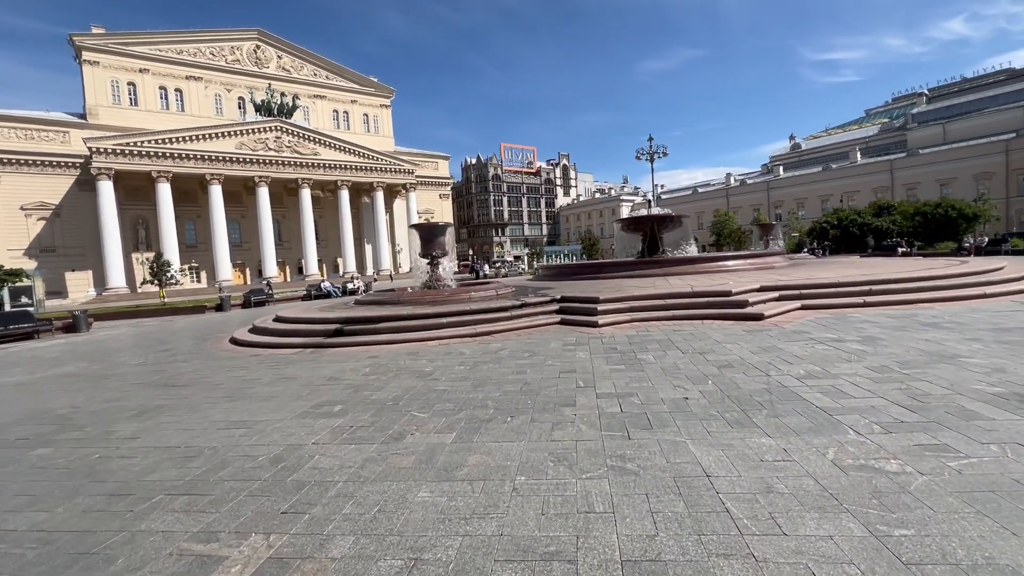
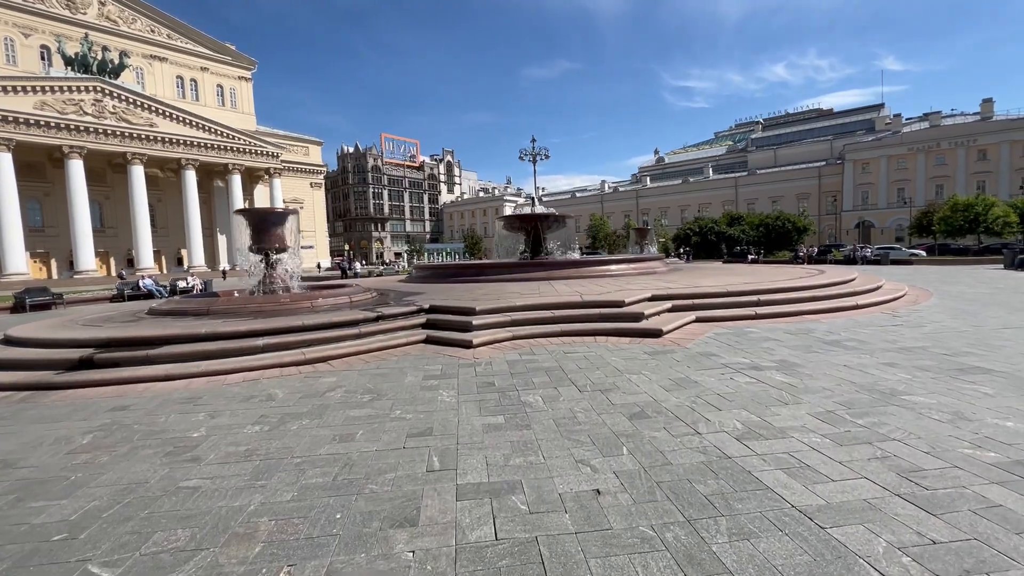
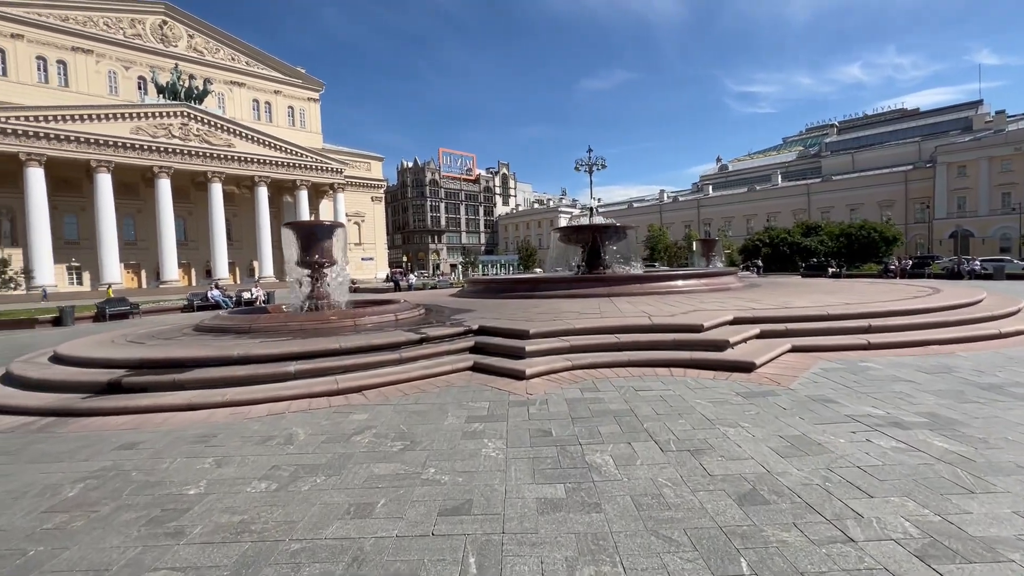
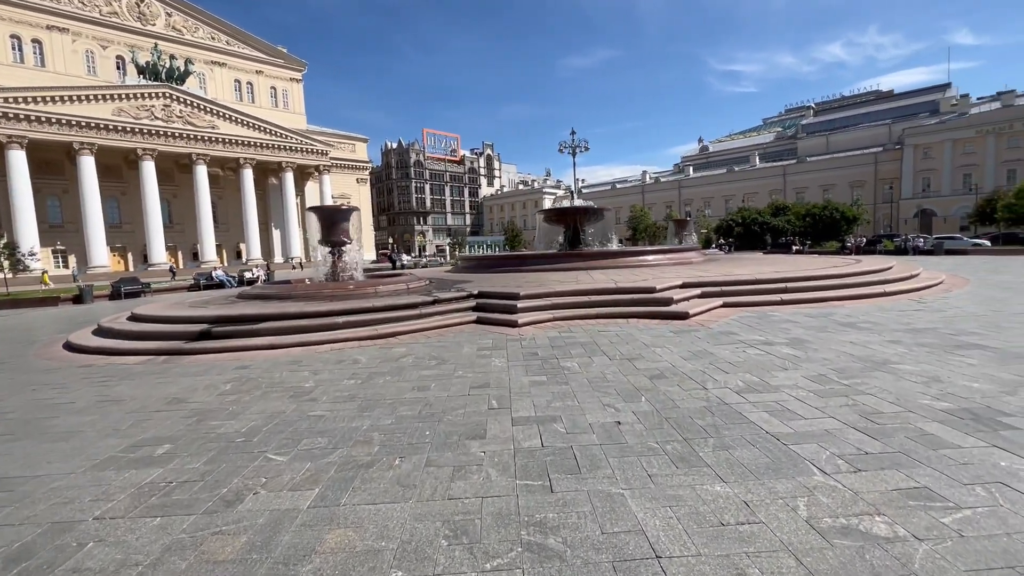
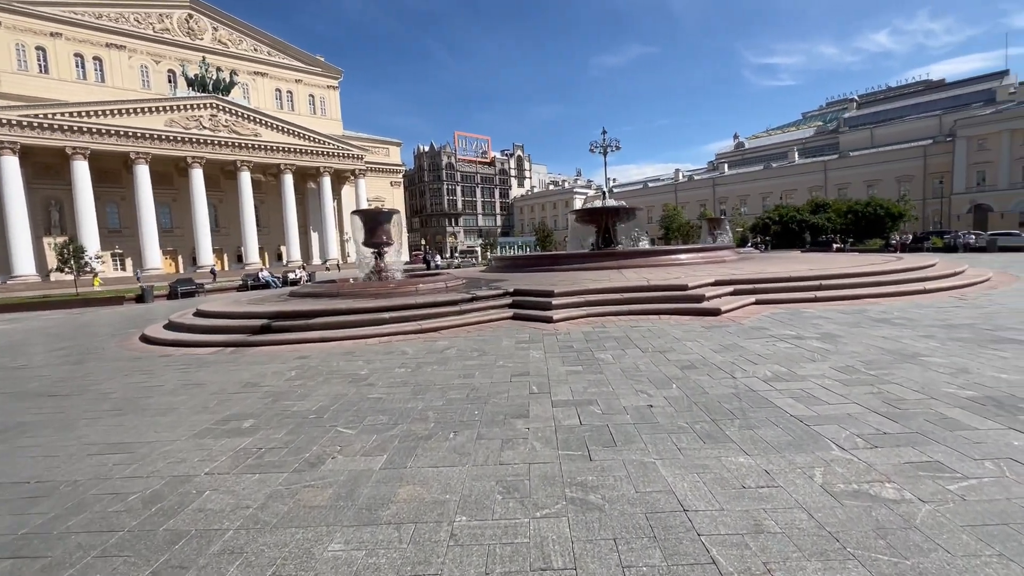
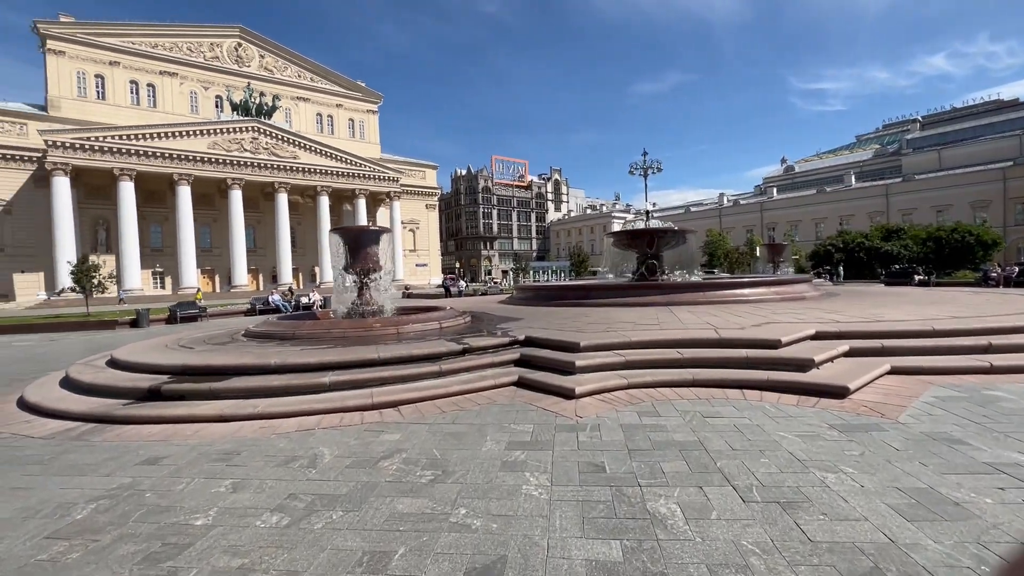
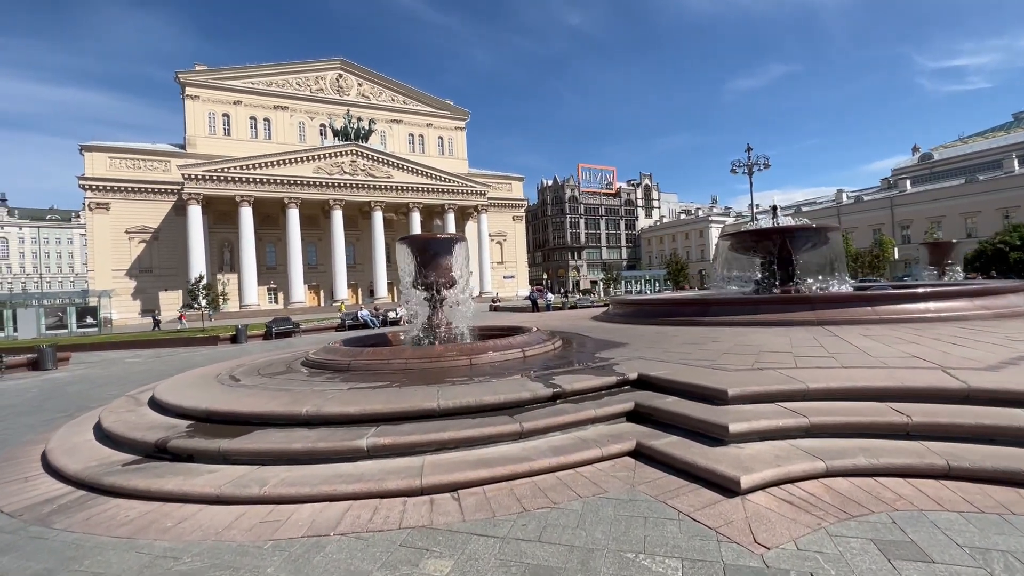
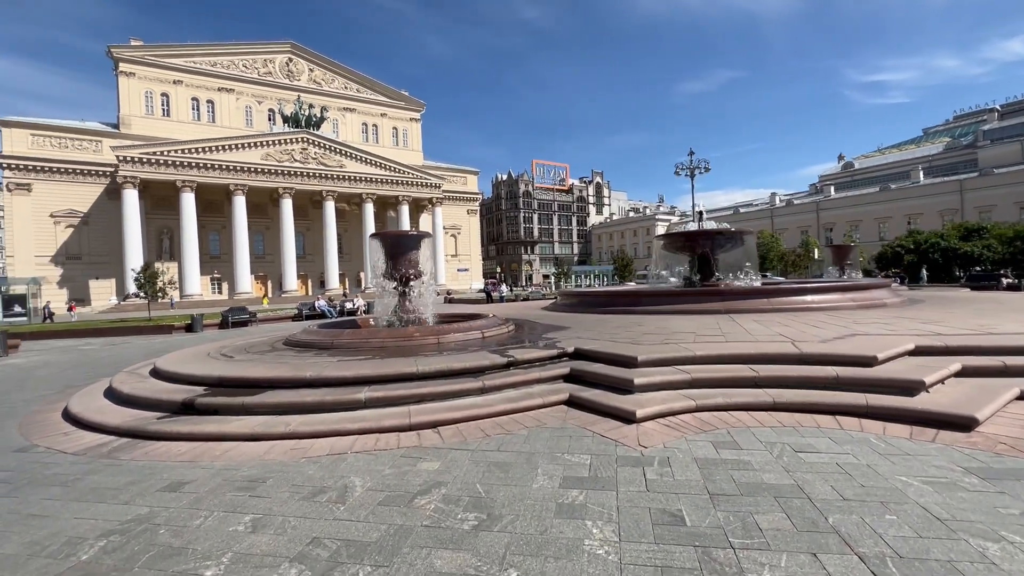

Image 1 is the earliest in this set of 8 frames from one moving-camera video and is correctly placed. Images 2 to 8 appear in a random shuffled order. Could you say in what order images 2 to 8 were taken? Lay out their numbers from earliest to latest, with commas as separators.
5, 4, 2, 3, 6, 8, 7
